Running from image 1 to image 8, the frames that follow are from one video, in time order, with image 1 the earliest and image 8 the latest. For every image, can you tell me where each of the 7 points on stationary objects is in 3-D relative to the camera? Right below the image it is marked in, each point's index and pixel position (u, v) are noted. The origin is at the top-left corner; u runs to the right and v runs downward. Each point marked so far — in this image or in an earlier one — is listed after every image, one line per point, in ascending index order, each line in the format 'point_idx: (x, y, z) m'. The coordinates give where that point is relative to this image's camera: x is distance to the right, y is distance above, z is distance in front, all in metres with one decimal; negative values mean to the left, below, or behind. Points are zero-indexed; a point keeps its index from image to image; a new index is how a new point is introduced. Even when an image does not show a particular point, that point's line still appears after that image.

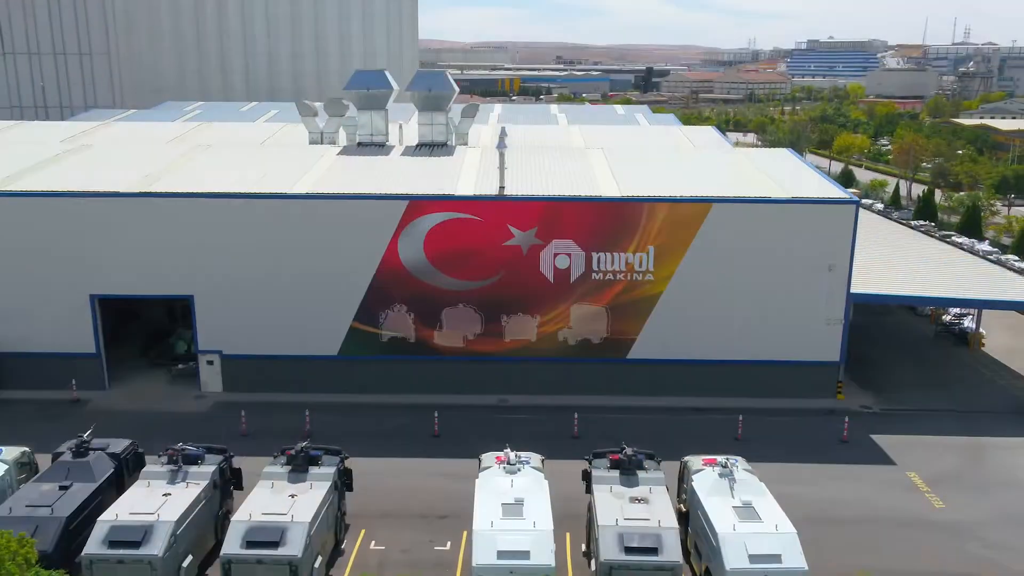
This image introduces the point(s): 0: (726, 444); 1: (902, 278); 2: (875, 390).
0: (+1.7, -1.2, +6.9) m
1: (+4.0, +0.1, +9.1) m
2: (+3.4, -0.9, +8.4) m
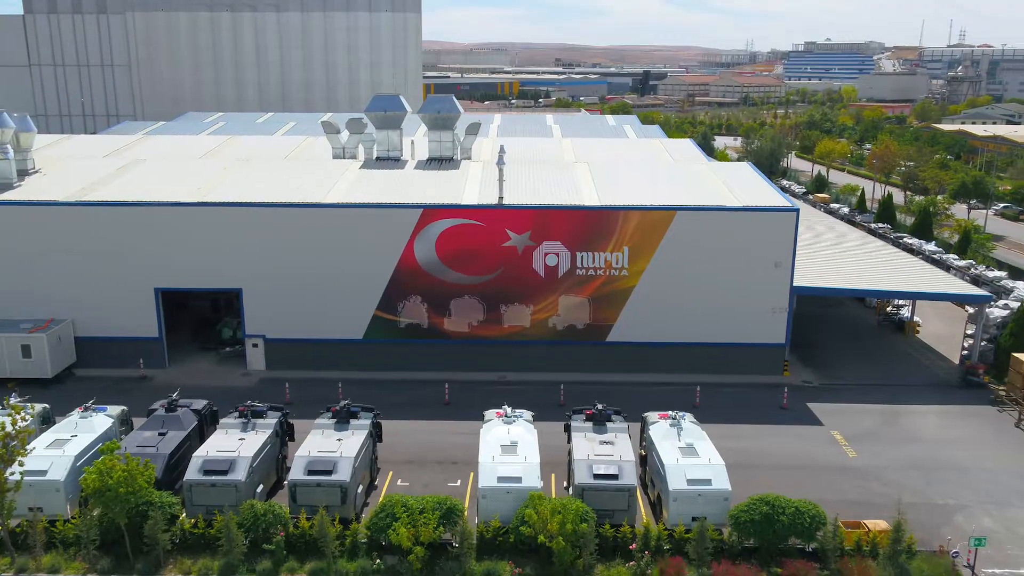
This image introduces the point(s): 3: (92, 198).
0: (+1.7, -1.1, +8.3) m
1: (+4.0, +0.2, +10.6) m
2: (+3.4, -0.9, +9.9) m
3: (-4.6, +1.0, +9.8) m
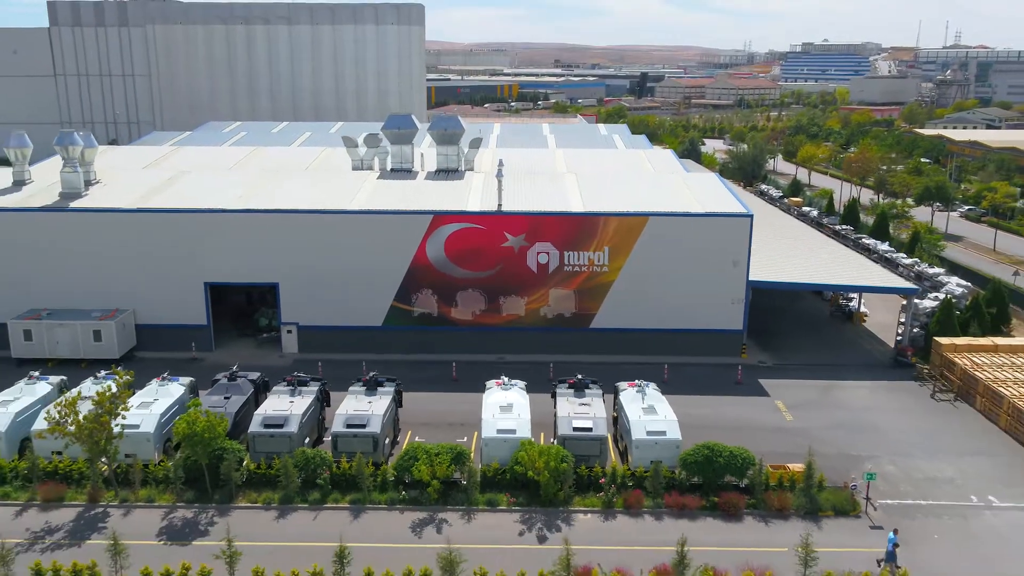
0: (+1.7, -1.1, +9.9) m
1: (+3.9, +0.2, +12.2) m
2: (+3.4, -0.8, +11.5) m
3: (-4.6, +1.0, +11.3) m
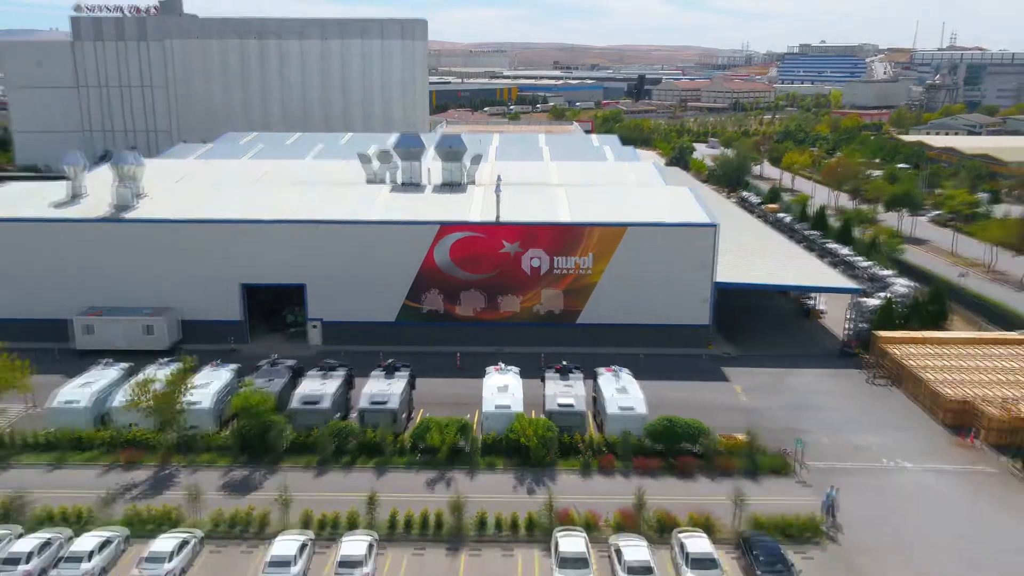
0: (+1.6, -1.1, +11.5) m
1: (+3.9, +0.2, +13.7) m
2: (+3.3, -0.8, +13.1) m
3: (-4.7, +1.0, +12.9) m
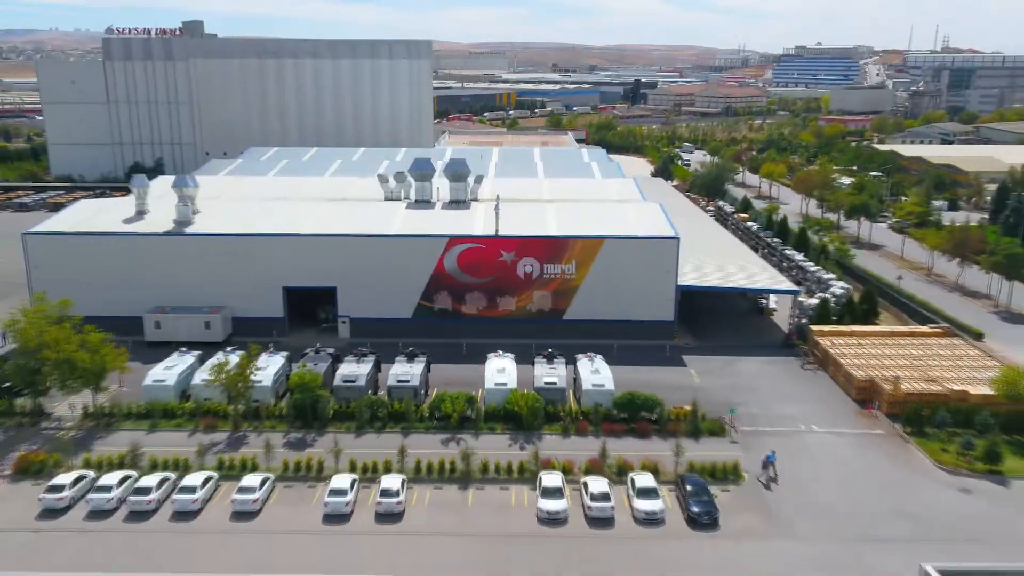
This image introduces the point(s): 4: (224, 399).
0: (+1.6, -1.1, +14.0) m
1: (+3.8, +0.2, +16.2) m
2: (+3.3, -0.8, +15.5) m
3: (-4.7, +1.0, +15.4) m
4: (-3.7, -1.4, +11.7) m
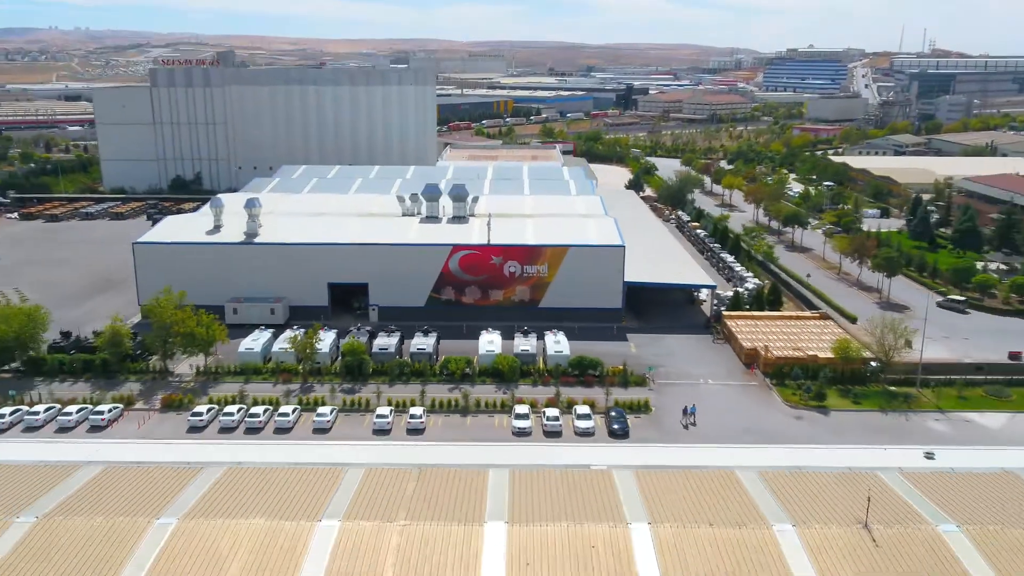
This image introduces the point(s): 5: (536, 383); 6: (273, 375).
0: (+1.3, -1.0, +18.9) m
1: (+3.6, +0.3, +21.1) m
2: (+3.0, -0.7, +20.4) m
3: (-5.0, +1.1, +20.3) m
4: (-4.0, -1.3, +16.6) m
5: (+0.4, -1.7, +16.0) m
6: (-4.3, -1.6, +16.3) m
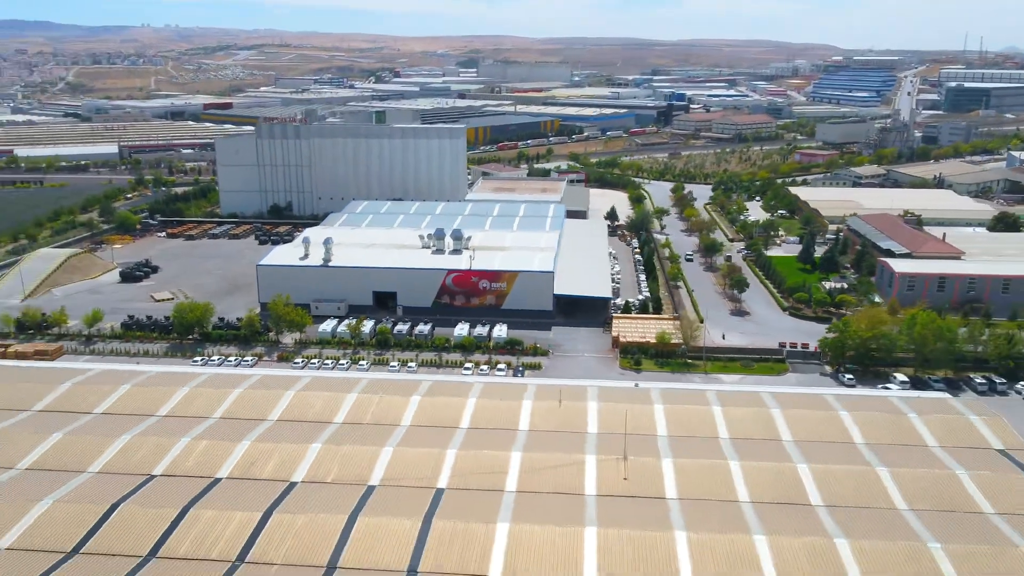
0: (+0.3, -1.3, +30.9) m
1: (+2.7, -0.1, +32.9) m
2: (+2.1, -1.1, +32.3) m
3: (-5.9, +0.9, +32.8) m
4: (-5.2, -1.6, +29.0) m
5: (-0.9, -2.0, +28.1) m
6: (-5.6, -1.8, +28.8) m
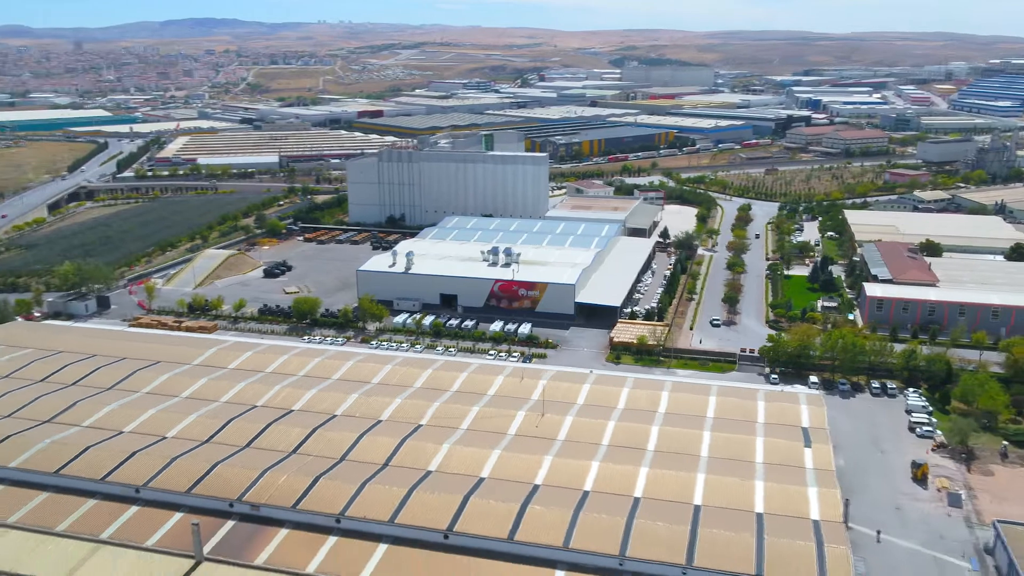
0: (+1.5, -1.7, +40.2) m
1: (+4.3, -0.5, +41.8) m
2: (+3.5, -1.5, +41.2) m
3: (-4.1, +0.8, +43.0) m
4: (-4.2, -1.7, +39.3) m
5: (-0.1, -2.3, +37.6) m
6: (-4.6, -2.0, +39.0) m
